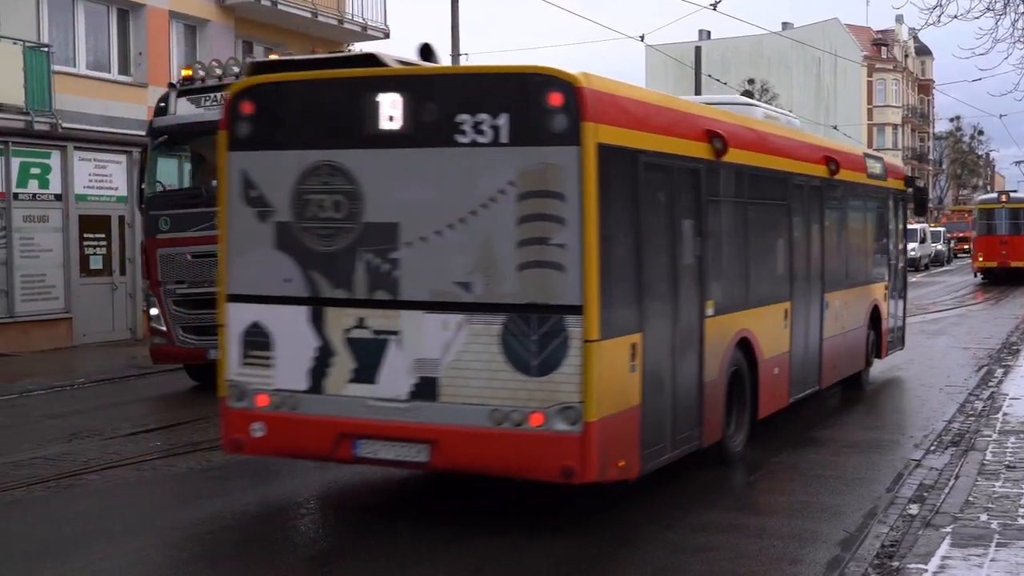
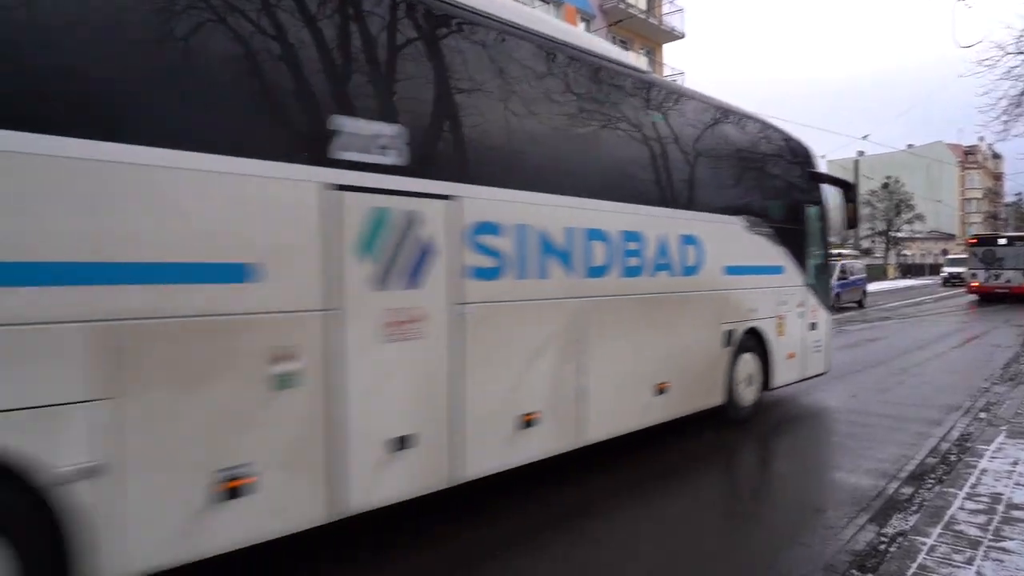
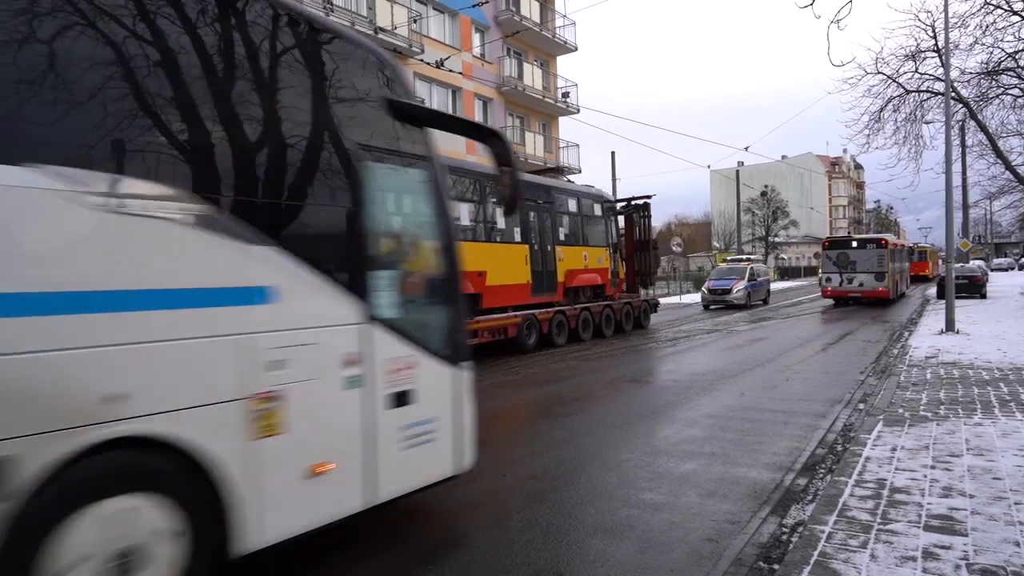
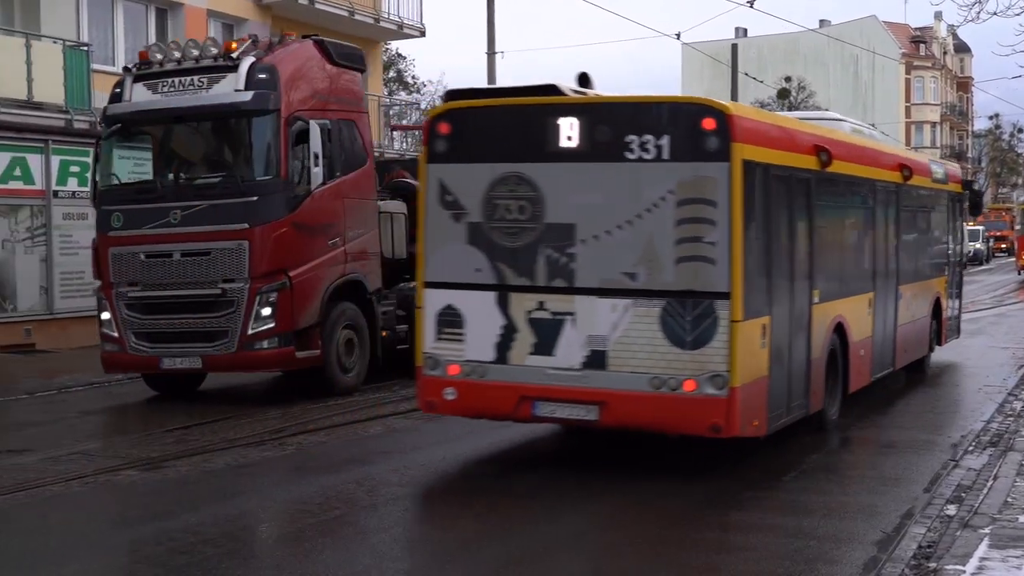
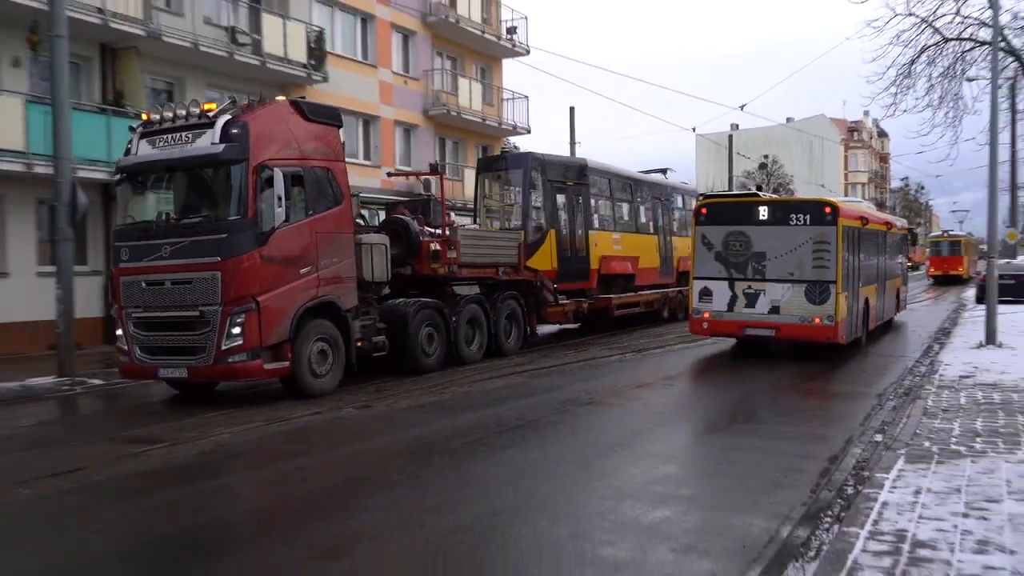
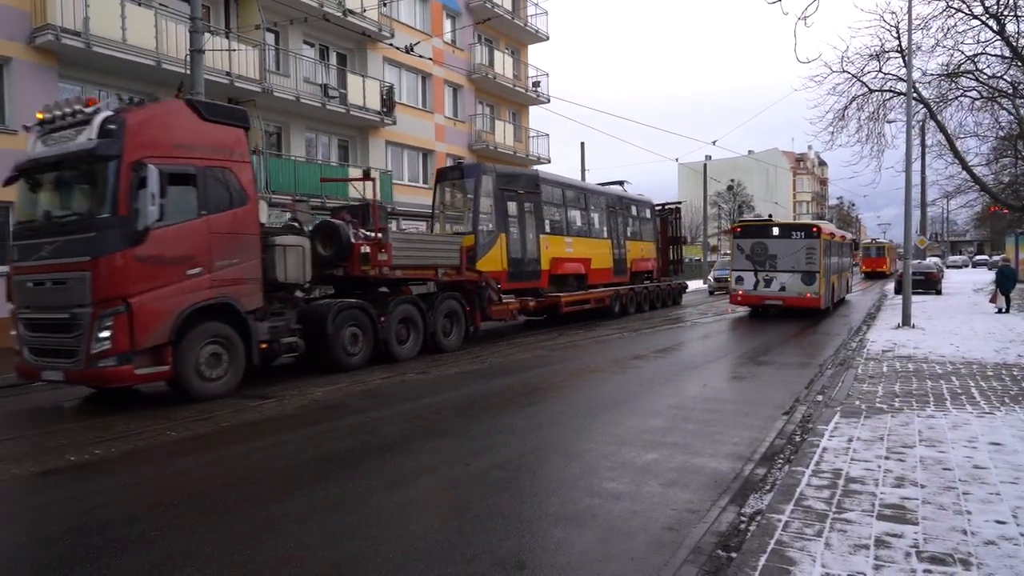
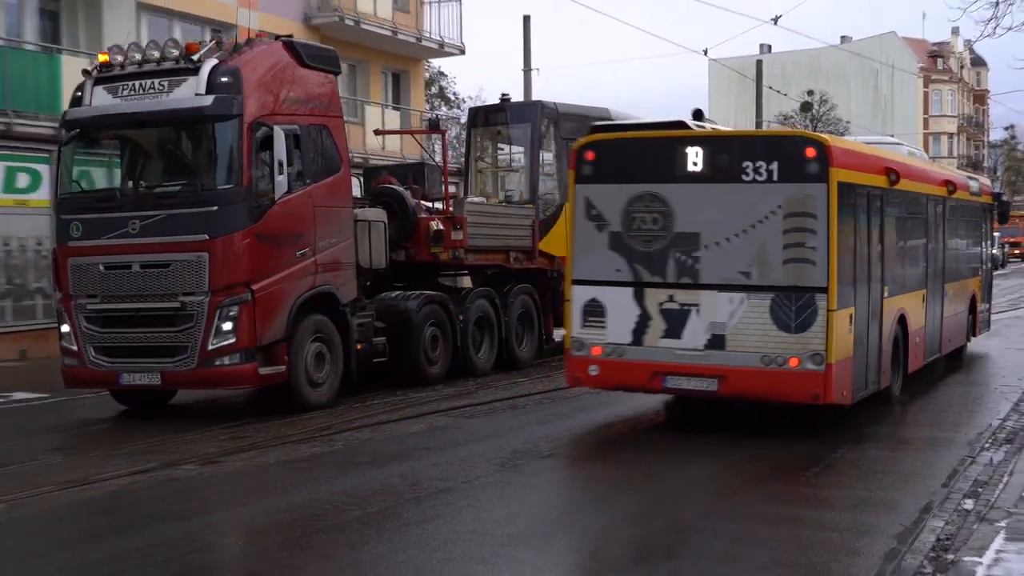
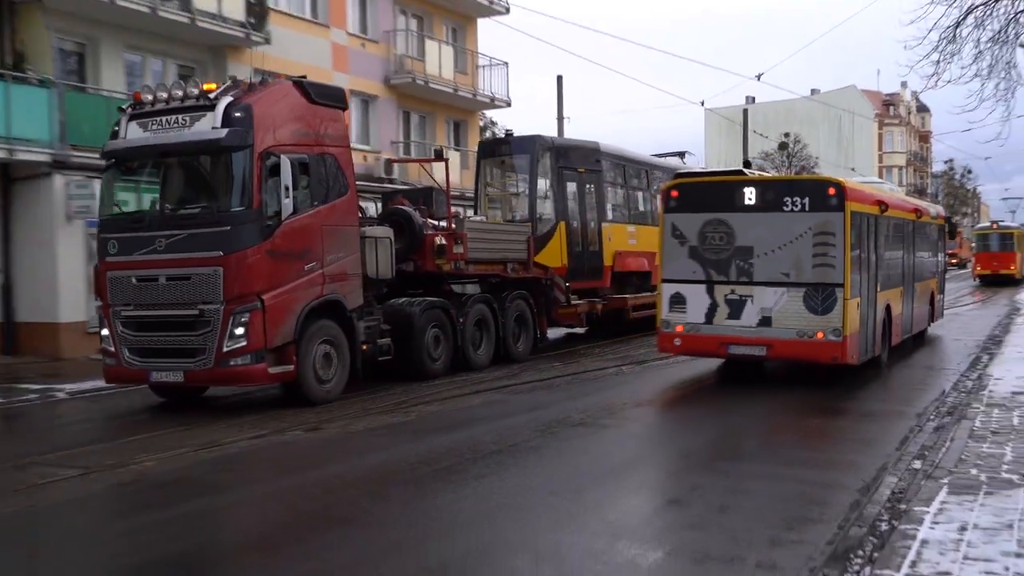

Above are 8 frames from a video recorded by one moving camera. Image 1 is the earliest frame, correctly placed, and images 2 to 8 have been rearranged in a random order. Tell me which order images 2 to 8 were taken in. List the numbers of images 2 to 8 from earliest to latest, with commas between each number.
4, 7, 8, 5, 6, 3, 2
